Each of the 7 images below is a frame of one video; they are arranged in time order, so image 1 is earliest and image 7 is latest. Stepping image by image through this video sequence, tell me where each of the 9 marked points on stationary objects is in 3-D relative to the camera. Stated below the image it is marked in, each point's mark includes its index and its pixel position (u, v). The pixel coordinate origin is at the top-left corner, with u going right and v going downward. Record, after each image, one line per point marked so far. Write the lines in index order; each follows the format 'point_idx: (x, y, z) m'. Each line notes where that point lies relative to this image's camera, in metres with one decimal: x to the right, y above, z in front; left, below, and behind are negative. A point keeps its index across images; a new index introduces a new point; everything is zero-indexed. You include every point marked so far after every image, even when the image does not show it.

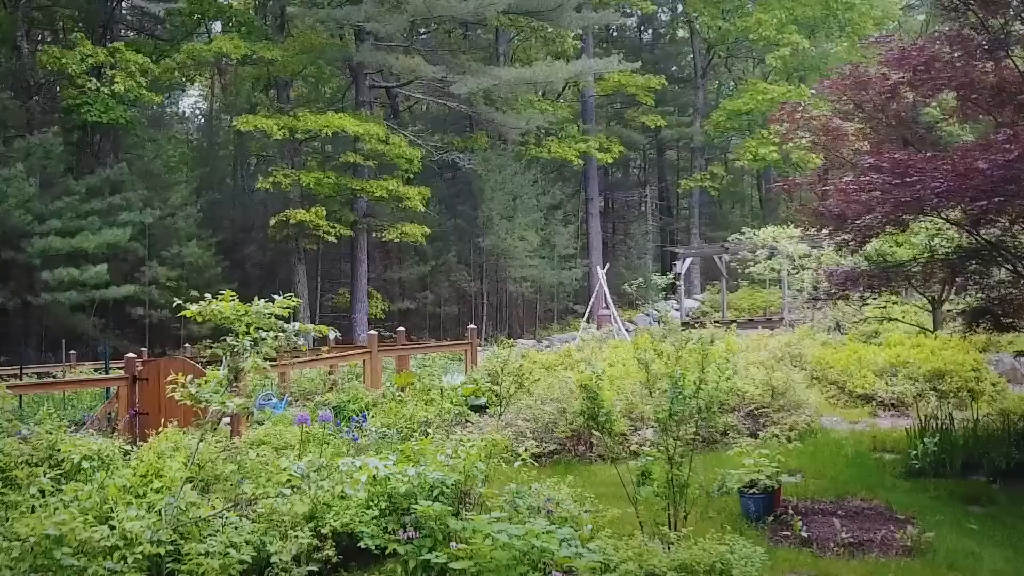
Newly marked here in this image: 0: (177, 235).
0: (-3.3, +0.5, +13.5) m
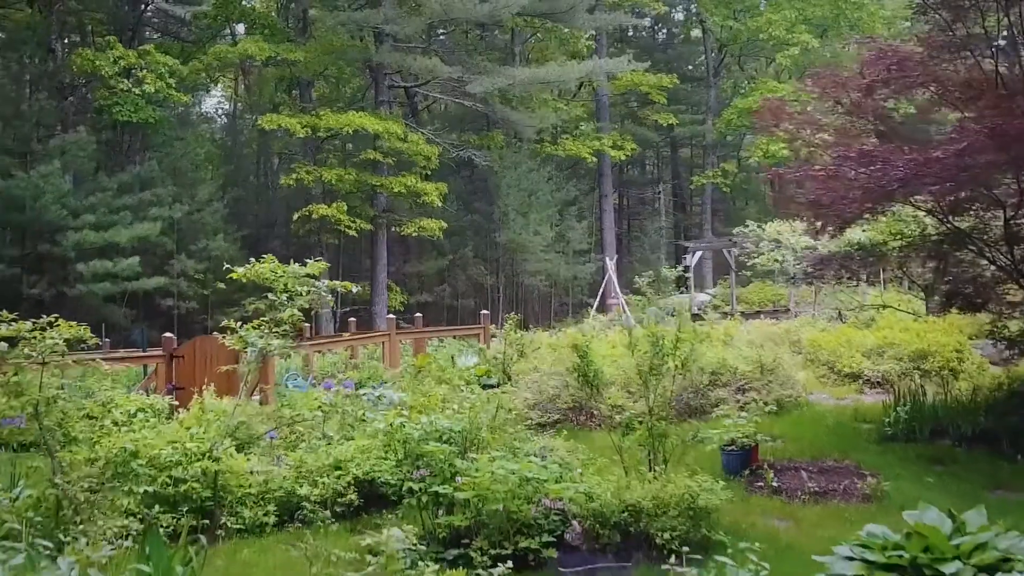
0: (-3.1, +0.6, +14.0) m
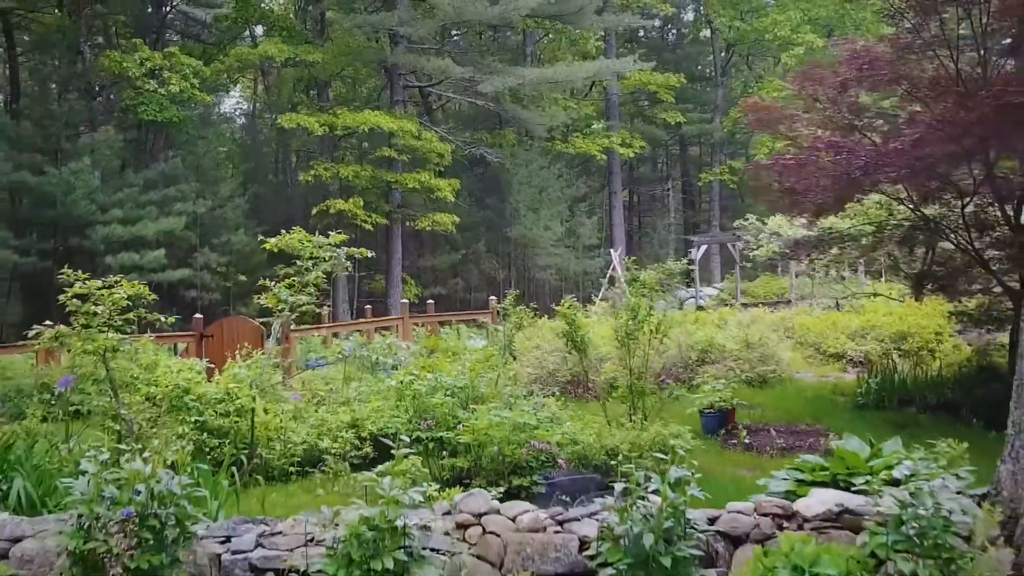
0: (-3.0, +0.7, +14.6) m
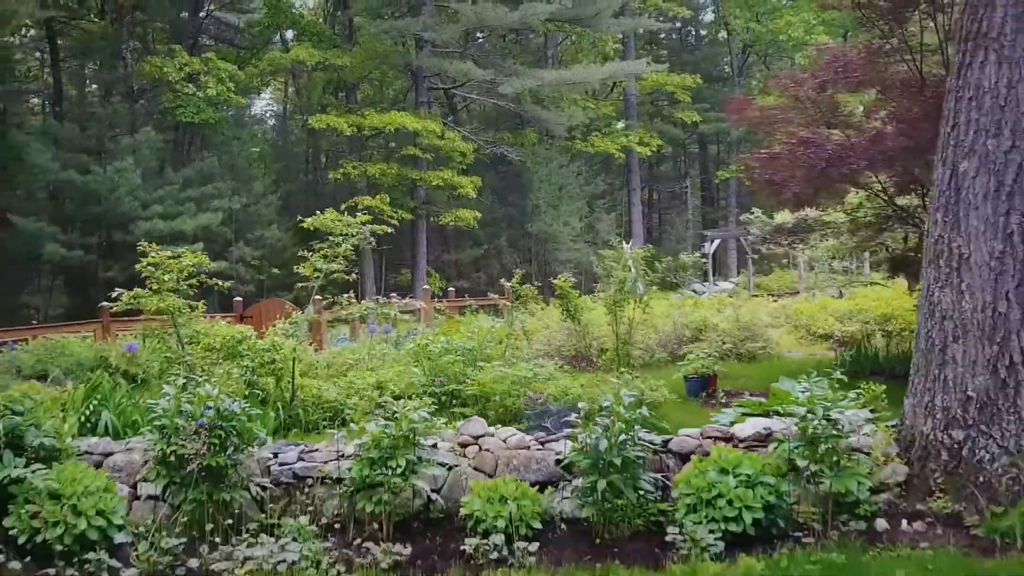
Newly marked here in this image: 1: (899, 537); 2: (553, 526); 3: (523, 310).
0: (-2.8, +0.7, +15.4) m
1: (+0.9, -0.6, +3.2) m
2: (+0.1, -0.6, +3.3) m
3: (+0.1, -0.1, +8.0) m
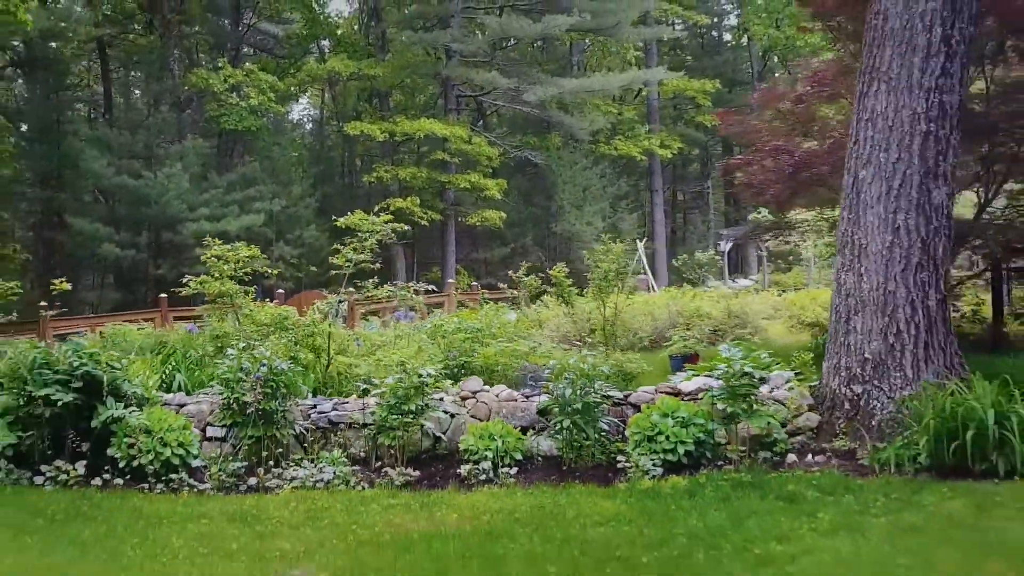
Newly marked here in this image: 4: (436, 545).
0: (-2.5, +0.8, +16.4) m
1: (+0.9, -0.5, +4.1) m
2: (+0.1, -0.5, +4.2) m
3: (+0.2, -0.1, +8.9) m
4: (-0.2, -0.6, +3.1) m
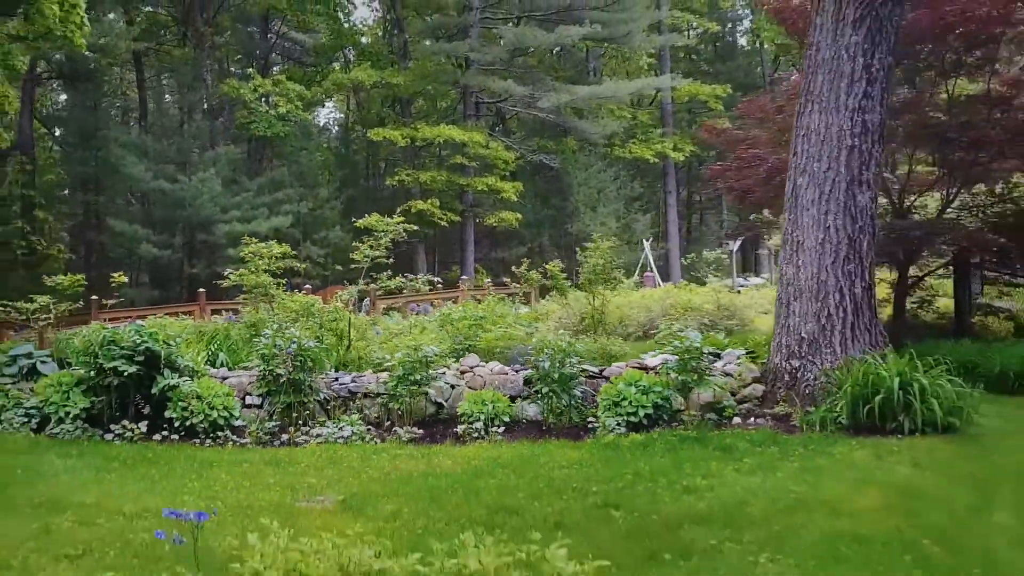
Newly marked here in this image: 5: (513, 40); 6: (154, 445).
0: (-2.3, +0.8, +17.2) m
1: (+0.8, -0.5, +4.9) m
2: (0.0, -0.5, +5.0) m
3: (+0.2, -0.1, +9.7) m
4: (-0.2, -0.5, +4.0) m
5: (0.0, +3.0, +16.8) m
6: (-1.2, -0.5, +4.7) m
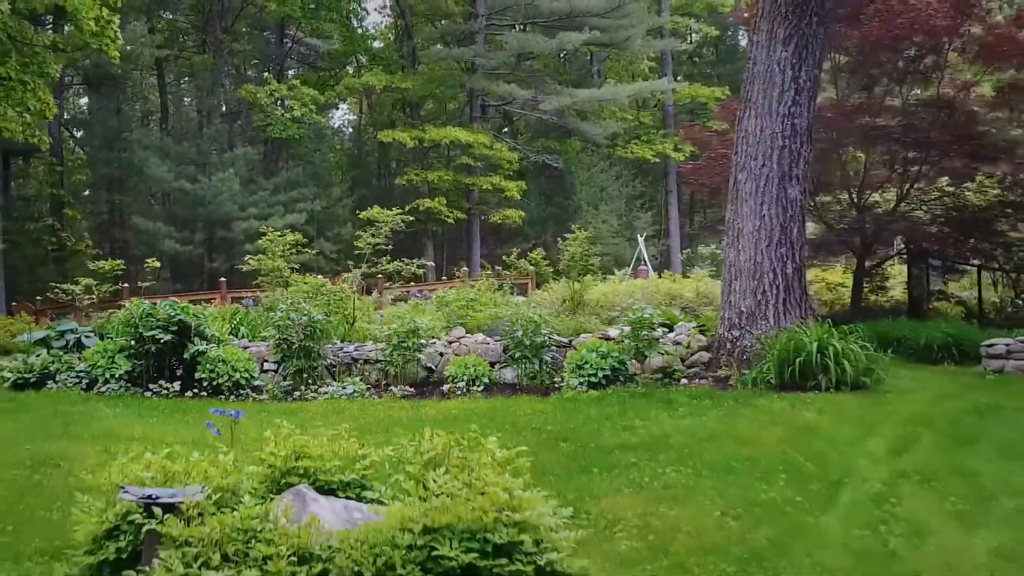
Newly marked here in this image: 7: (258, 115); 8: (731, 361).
0: (-2.3, +0.9, +18.1) m
1: (+0.7, -0.4, +5.7) m
2: (-0.1, -0.4, +5.9) m
3: (+0.2, 0.0, +10.6) m
4: (-0.3, -0.5, +4.8) m
5: (0.0, +3.1, +17.6) m
6: (-1.3, -0.4, +5.5) m
7: (-3.1, +2.1, +16.9) m
8: (+0.9, -0.3, +5.9) m
